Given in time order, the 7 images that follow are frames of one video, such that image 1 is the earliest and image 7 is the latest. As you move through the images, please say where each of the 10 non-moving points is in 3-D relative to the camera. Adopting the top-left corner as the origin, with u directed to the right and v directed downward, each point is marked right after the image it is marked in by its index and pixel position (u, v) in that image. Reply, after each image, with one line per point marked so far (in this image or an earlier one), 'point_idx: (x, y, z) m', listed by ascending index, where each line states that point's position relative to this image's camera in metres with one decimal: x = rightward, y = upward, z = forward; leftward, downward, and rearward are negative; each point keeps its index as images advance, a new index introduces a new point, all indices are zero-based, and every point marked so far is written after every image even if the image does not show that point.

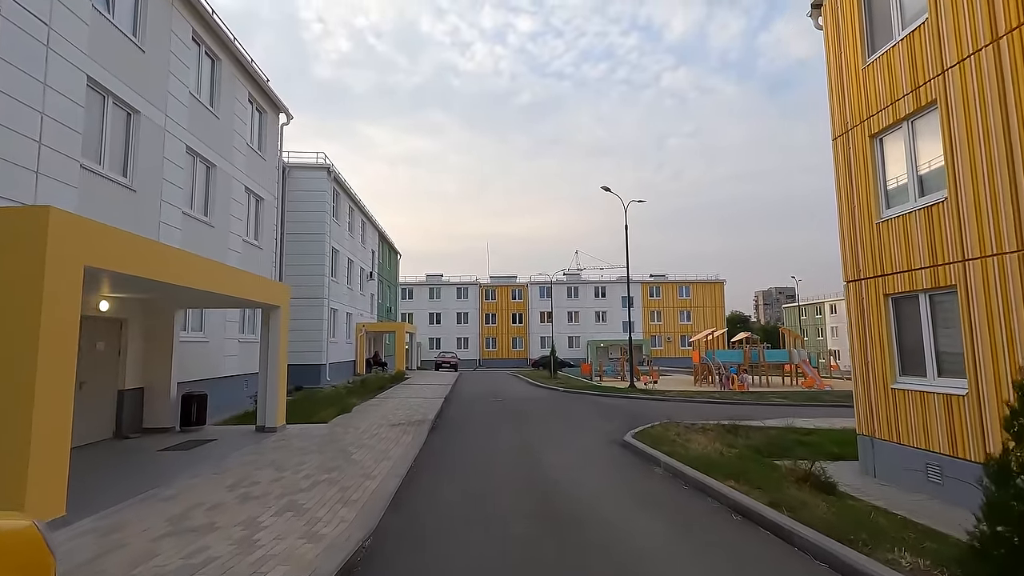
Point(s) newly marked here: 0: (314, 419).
0: (-4.9, -3.3, +12.9) m
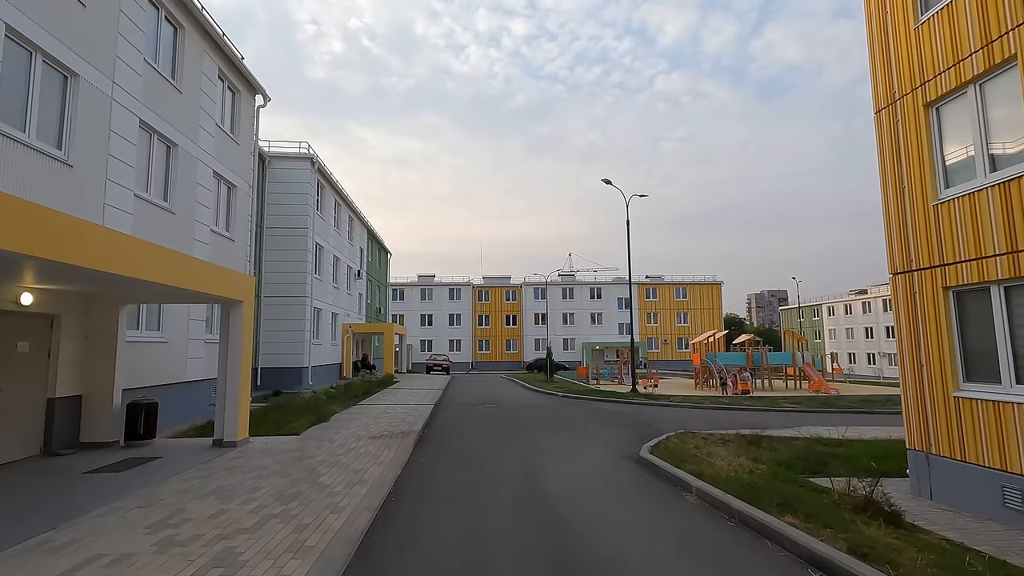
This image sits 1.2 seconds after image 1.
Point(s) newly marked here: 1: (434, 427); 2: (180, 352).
0: (-5.0, -3.1, +11.4) m
1: (-1.9, -3.4, +12.8) m
2: (-8.2, -1.6, +12.8) m
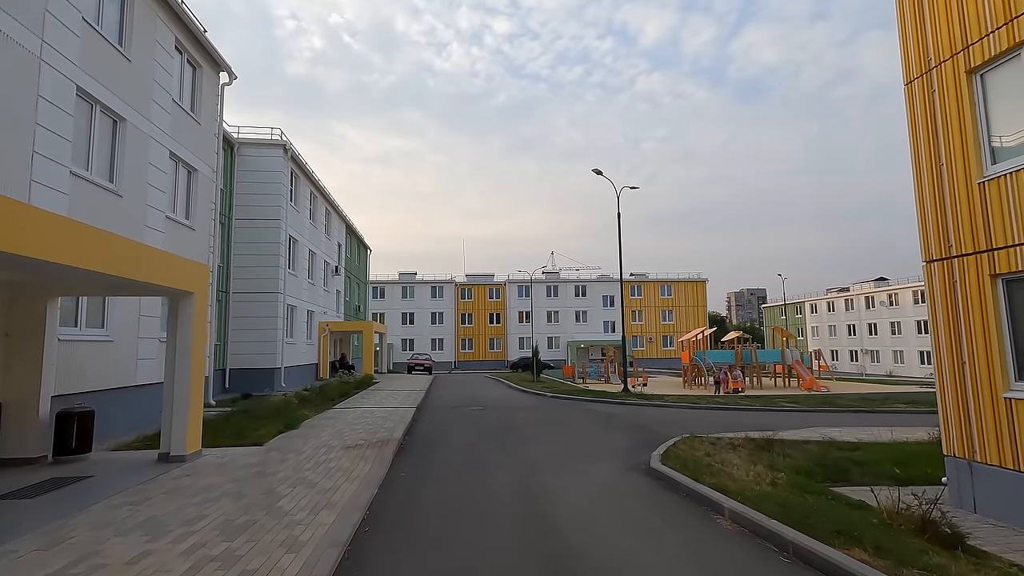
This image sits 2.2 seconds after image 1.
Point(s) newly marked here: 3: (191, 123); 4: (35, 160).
0: (-5.1, -2.9, +10.1) m
1: (-2.2, -3.3, +11.6) m
2: (-8.4, -1.4, +11.4) m
3: (-9.0, +4.6, +14.6) m
4: (-8.3, +2.2, +9.0) m
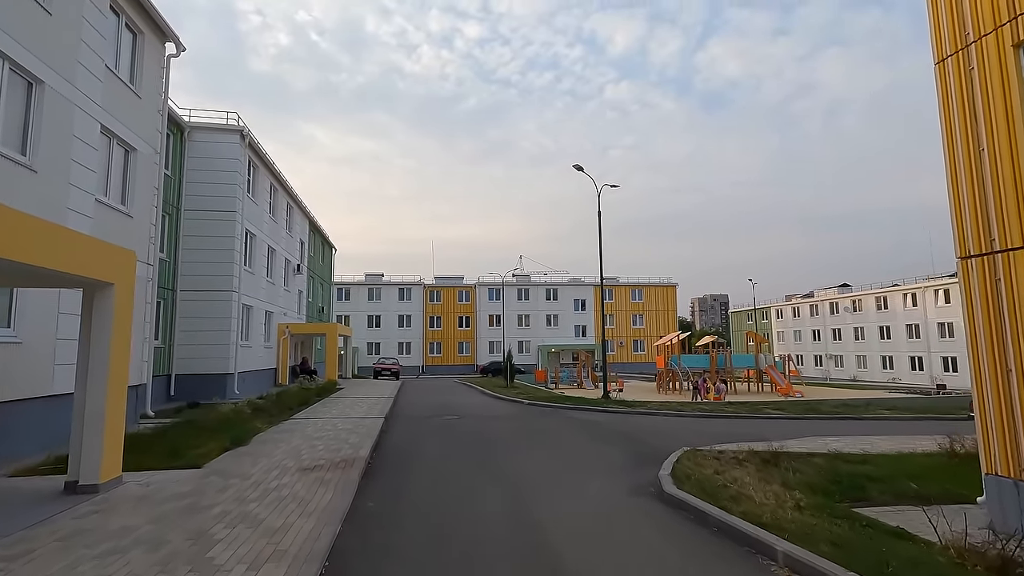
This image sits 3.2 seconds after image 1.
0: (-5.4, -2.8, +8.5) m
1: (-2.5, -3.2, +10.2) m
2: (-8.7, -1.3, +9.6) m
3: (-9.4, +4.8, +12.8) m
4: (-8.4, +2.4, +7.3) m
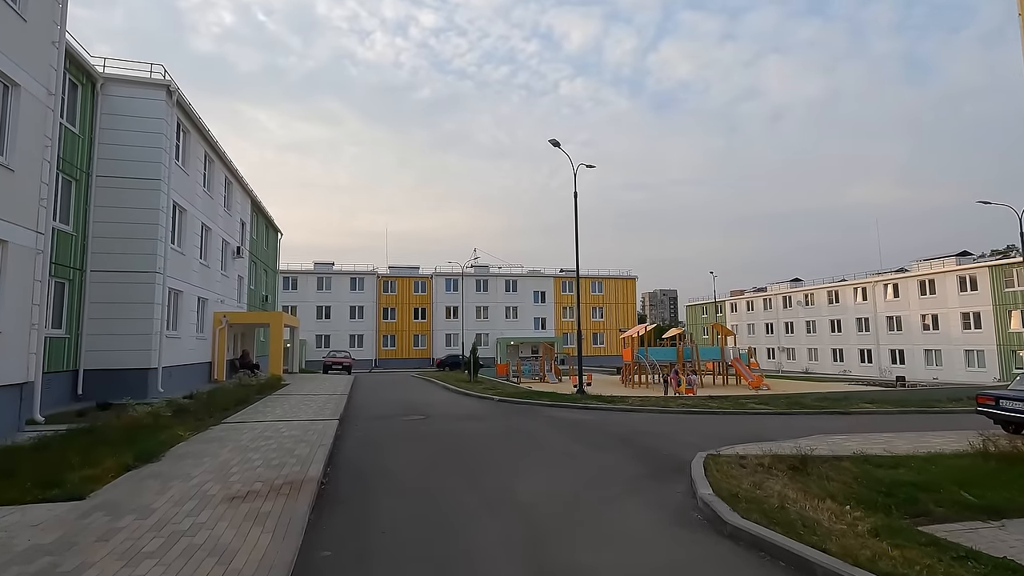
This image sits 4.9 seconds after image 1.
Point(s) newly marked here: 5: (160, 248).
0: (-5.4, -2.4, +6.2) m
1: (-2.7, -2.8, +8.1) m
2: (-8.8, -0.8, +7.0) m
3: (-9.7, +5.3, +10.1) m
4: (-8.2, +2.8, +4.7) m
5: (-12.2, +1.4, +18.0) m
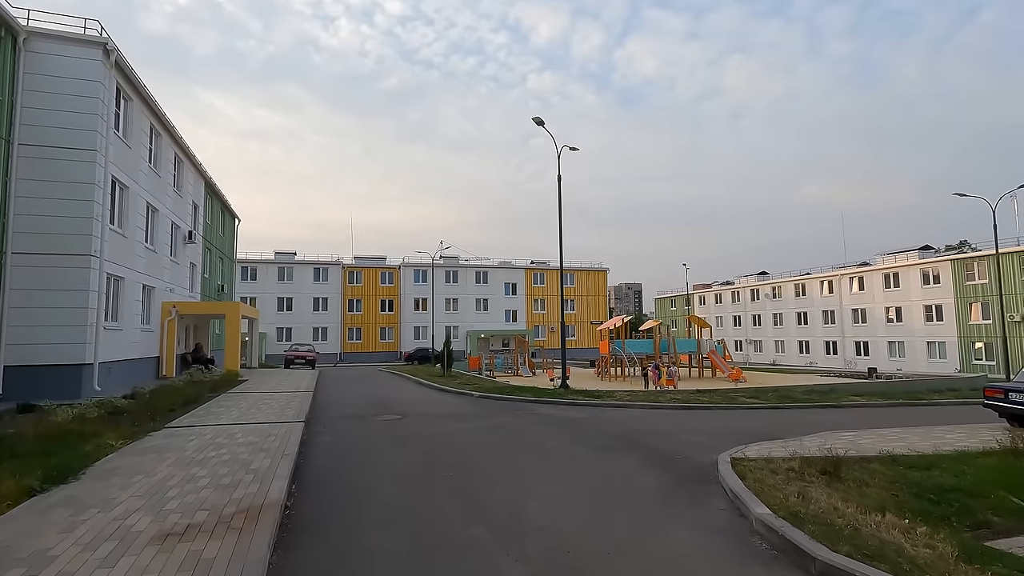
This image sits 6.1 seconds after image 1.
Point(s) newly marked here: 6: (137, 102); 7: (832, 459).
0: (-5.2, -2.1, +4.6) m
1: (-2.6, -2.5, +6.8) m
2: (-8.6, -0.5, +5.2) m
3: (-9.8, +5.6, +8.1) m
4: (-7.9, +3.1, +2.9) m
5: (-12.7, +1.9, +15.9) m
6: (-13.7, +6.7, +19.0) m
7: (+5.2, -2.8, +8.5) m
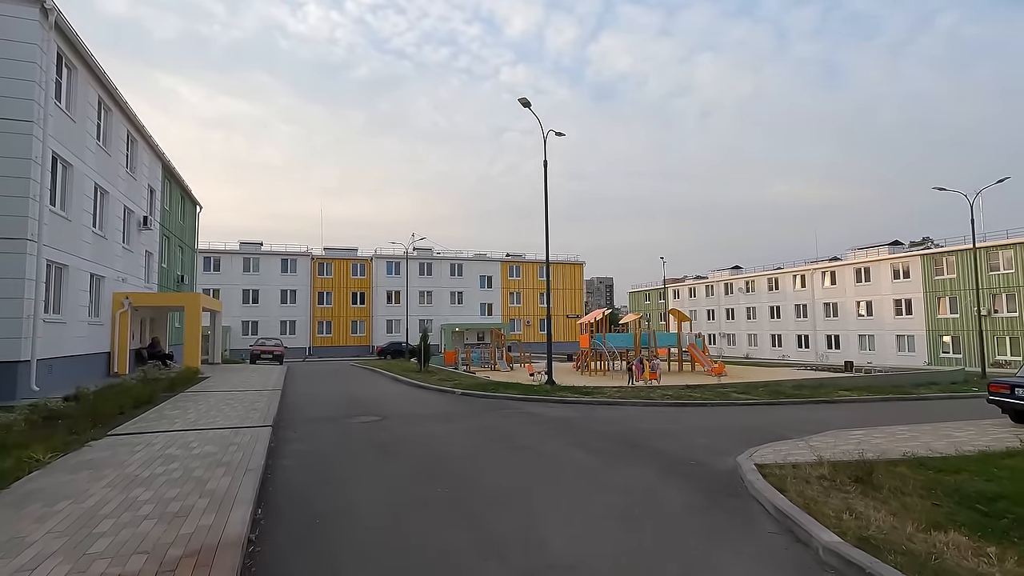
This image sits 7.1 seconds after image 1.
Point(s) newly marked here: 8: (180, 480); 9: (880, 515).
0: (-5.0, -2.0, +3.4) m
1: (-2.5, -2.3, +5.7) m
2: (-8.4, -0.3, +3.8) m
3: (-9.7, +5.9, +6.5) m
4: (-7.6, +3.2, +1.4) m
5: (-13.1, +2.2, +14.2) m
6: (-14.2, +7.1, +17.1) m
7: (+5.2, -2.6, +7.8) m
8: (-3.8, -2.2, +6.0) m
9: (+3.9, -2.4, +5.6) m
